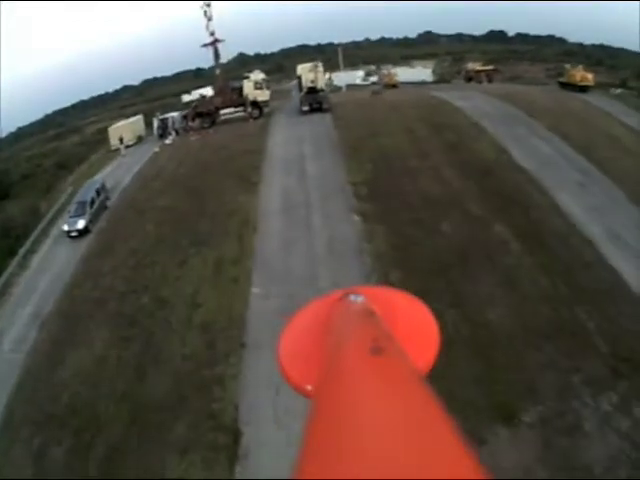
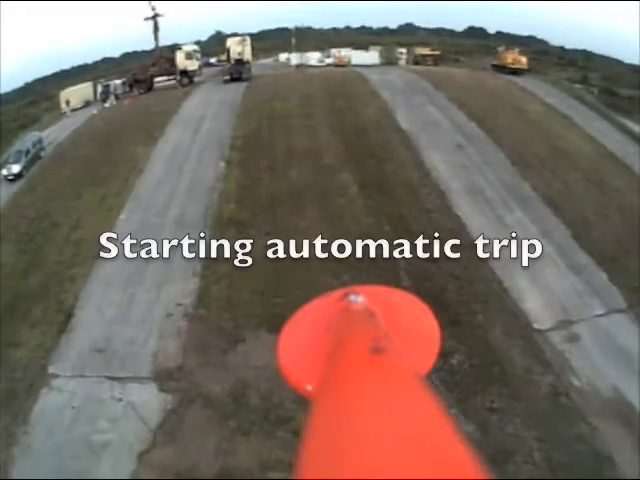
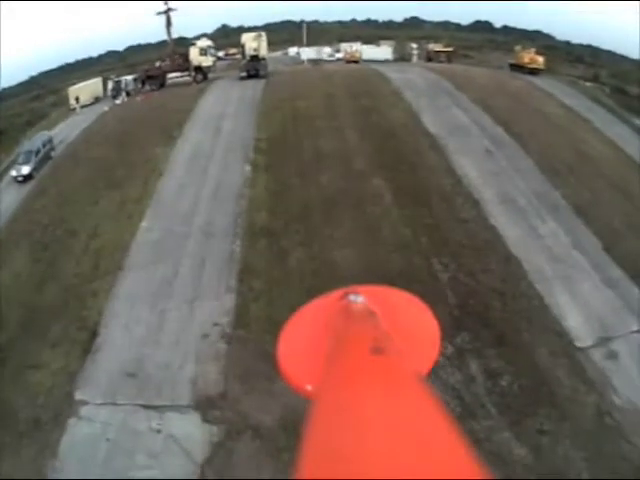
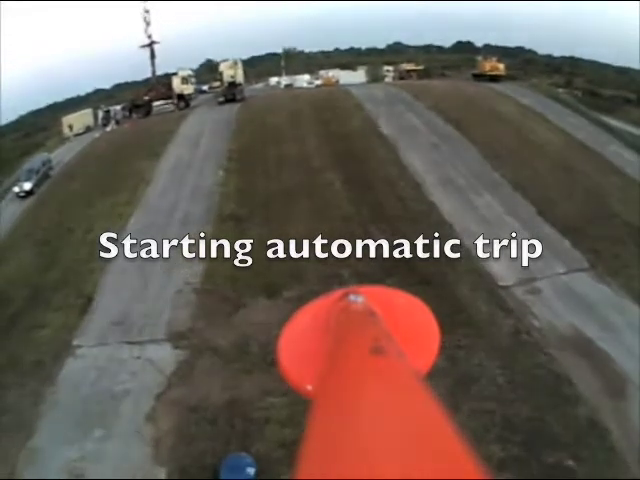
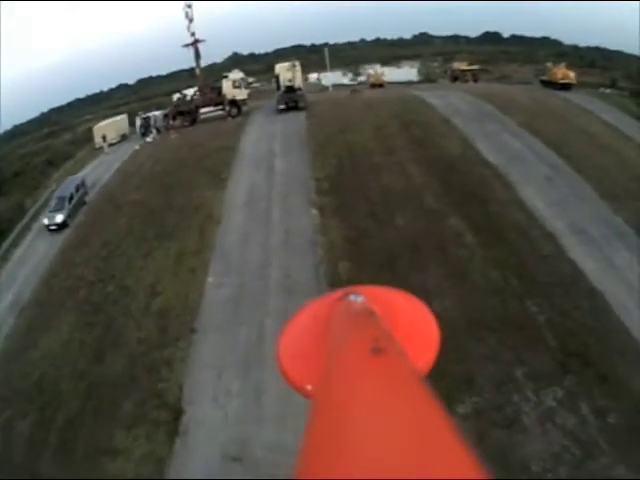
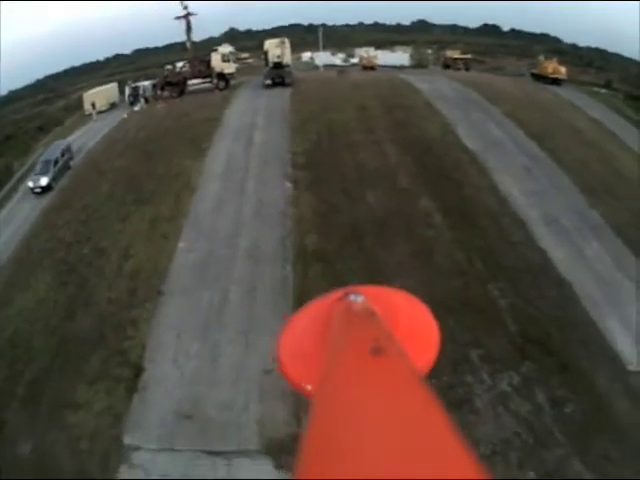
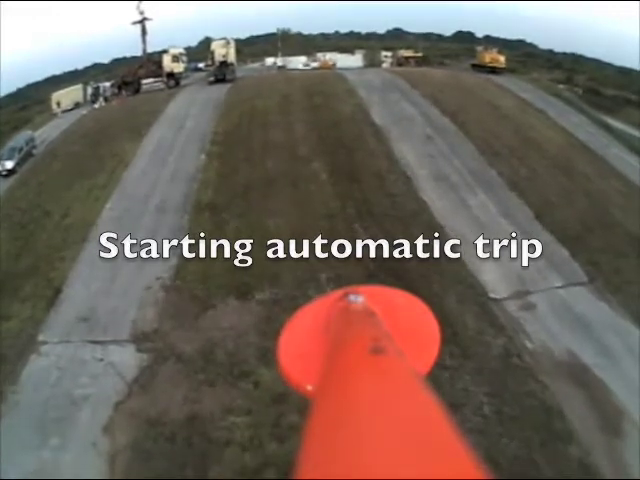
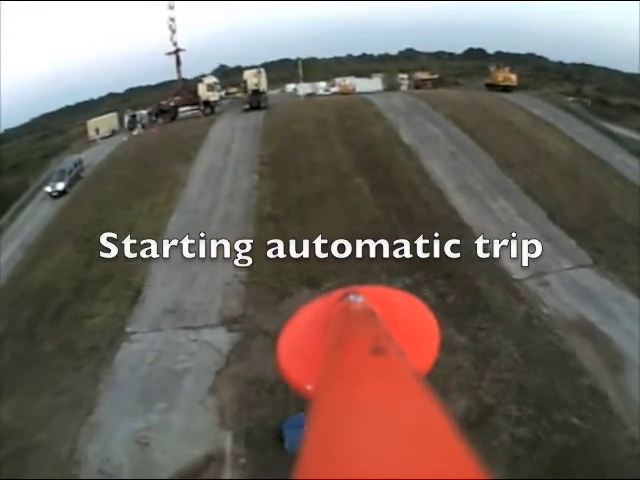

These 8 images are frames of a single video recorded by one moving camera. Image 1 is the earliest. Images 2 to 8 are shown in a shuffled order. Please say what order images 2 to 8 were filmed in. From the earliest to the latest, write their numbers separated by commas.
5, 6, 3, 2, 7, 4, 8
